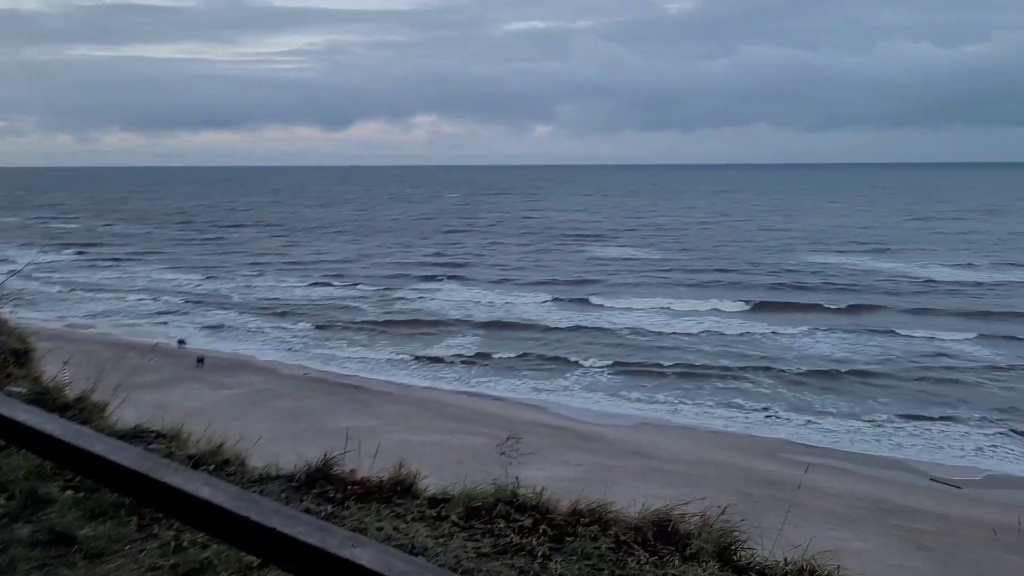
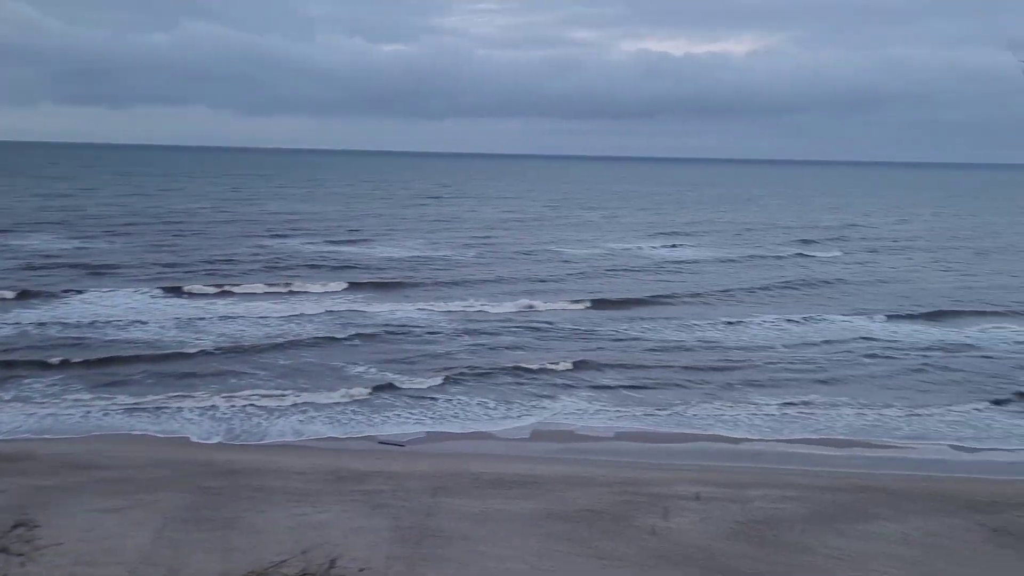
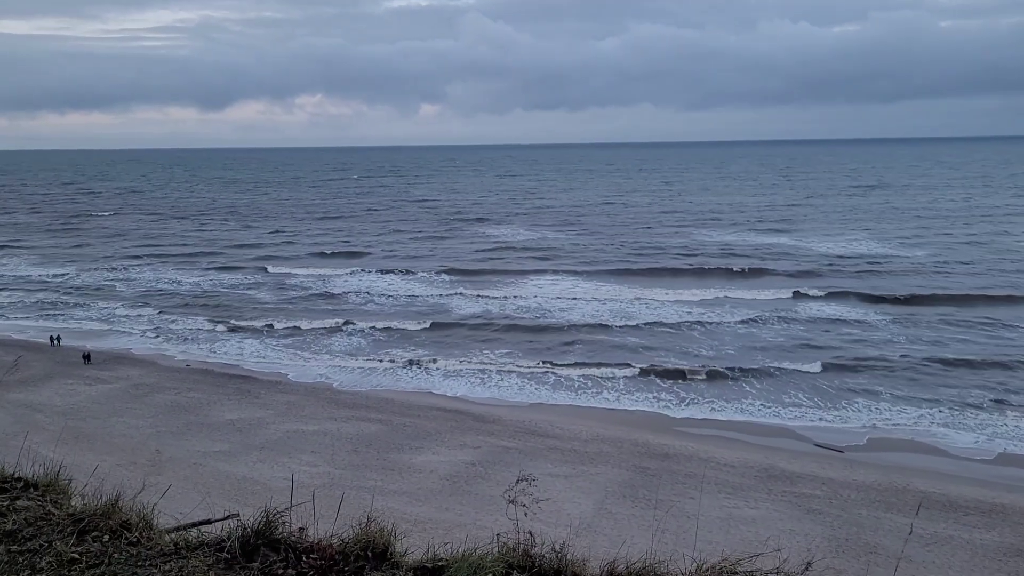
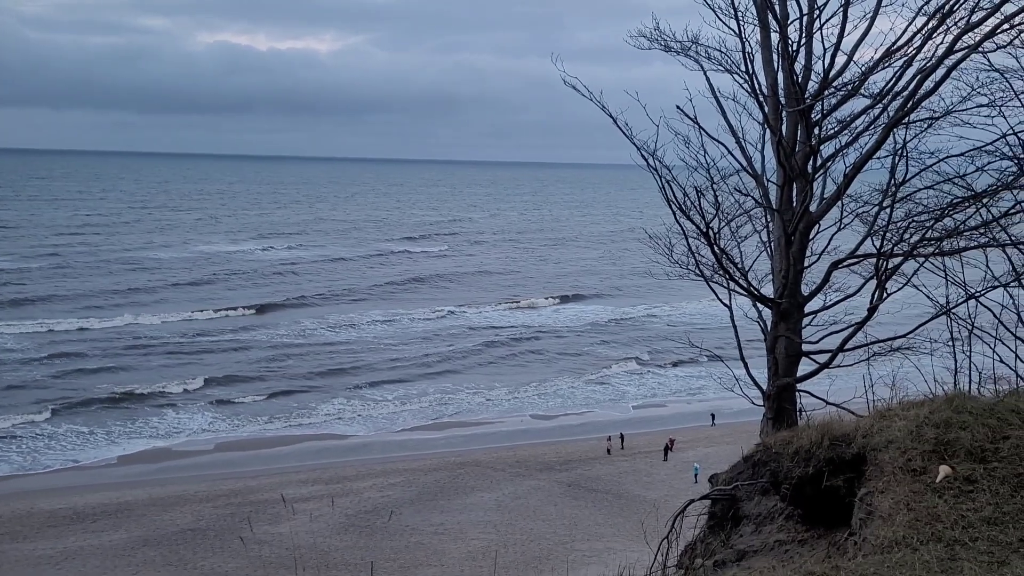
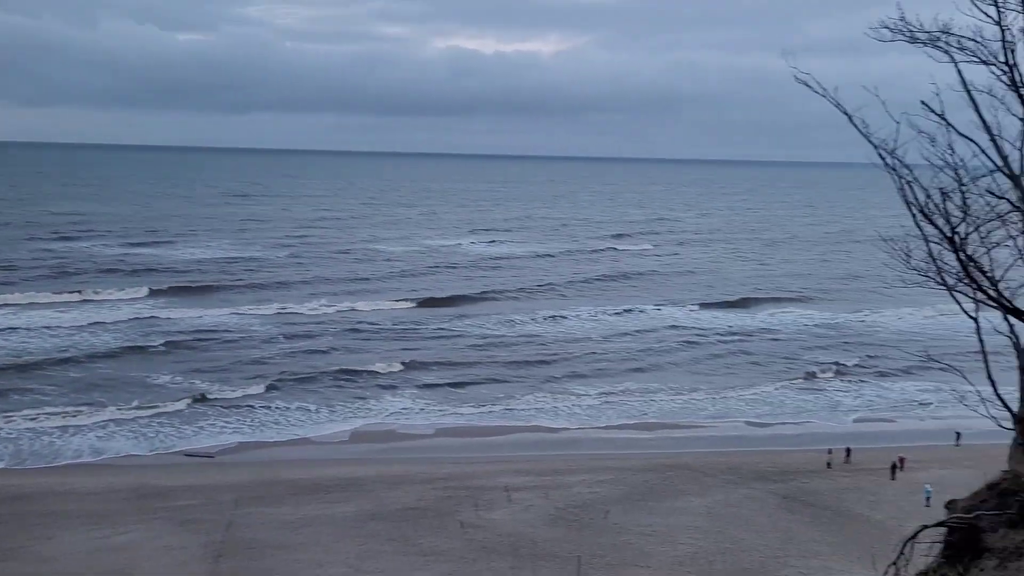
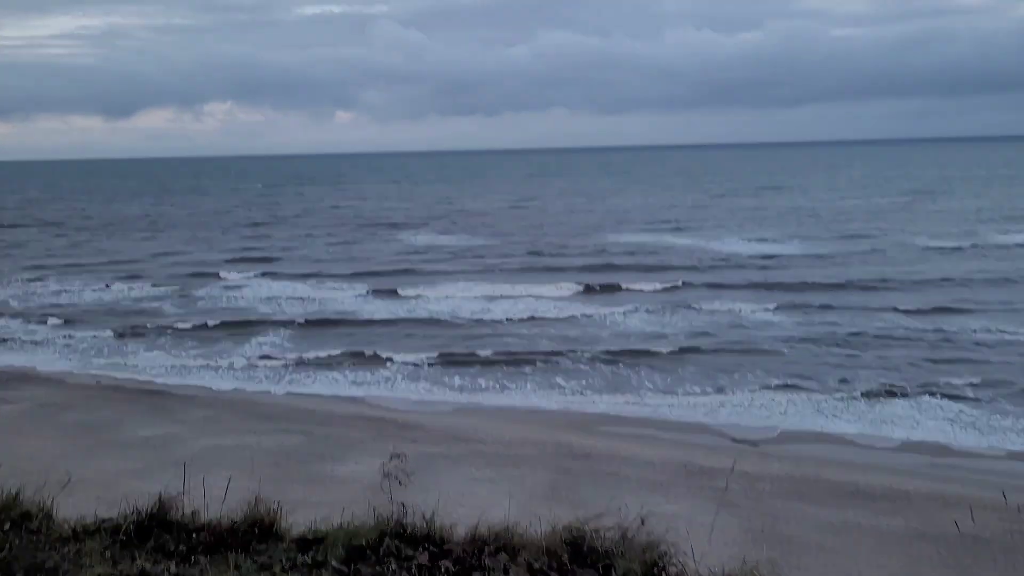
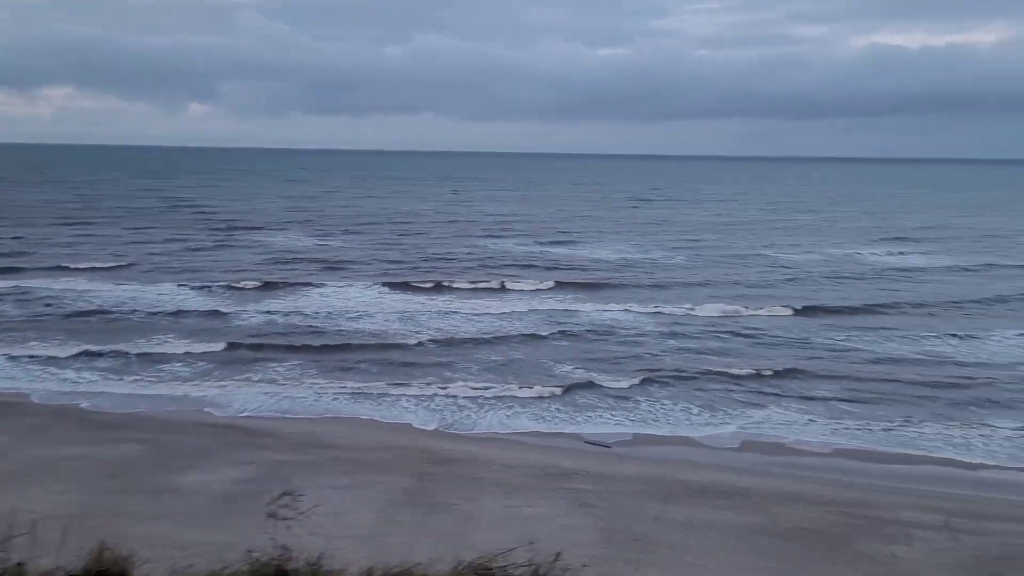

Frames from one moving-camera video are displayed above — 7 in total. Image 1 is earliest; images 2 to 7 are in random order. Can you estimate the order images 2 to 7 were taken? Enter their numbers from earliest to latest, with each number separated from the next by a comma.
6, 3, 7, 2, 5, 4
